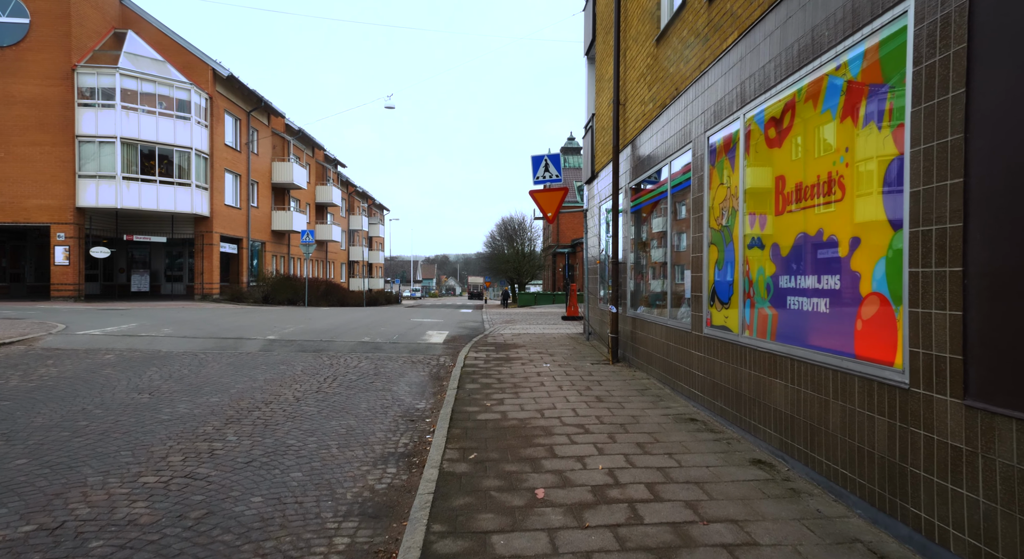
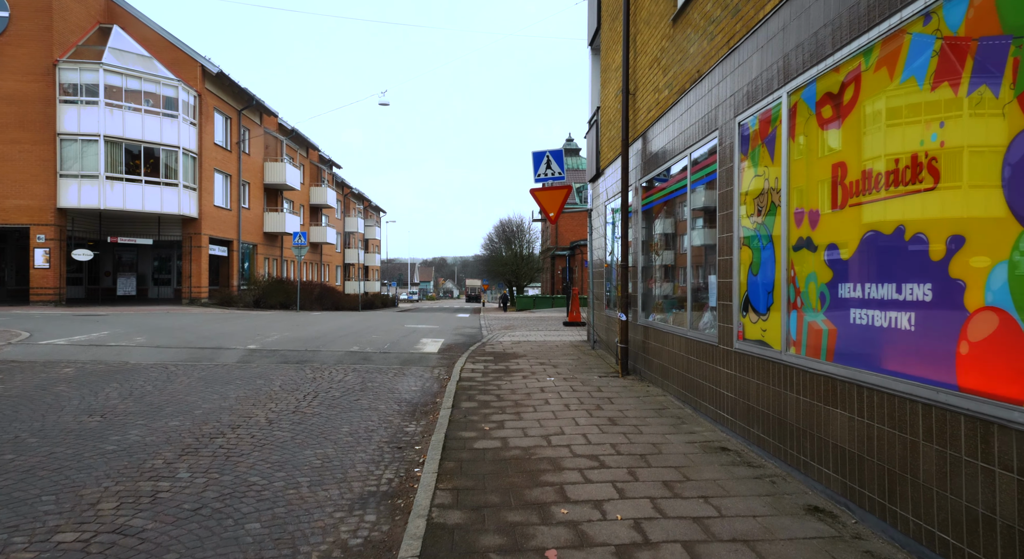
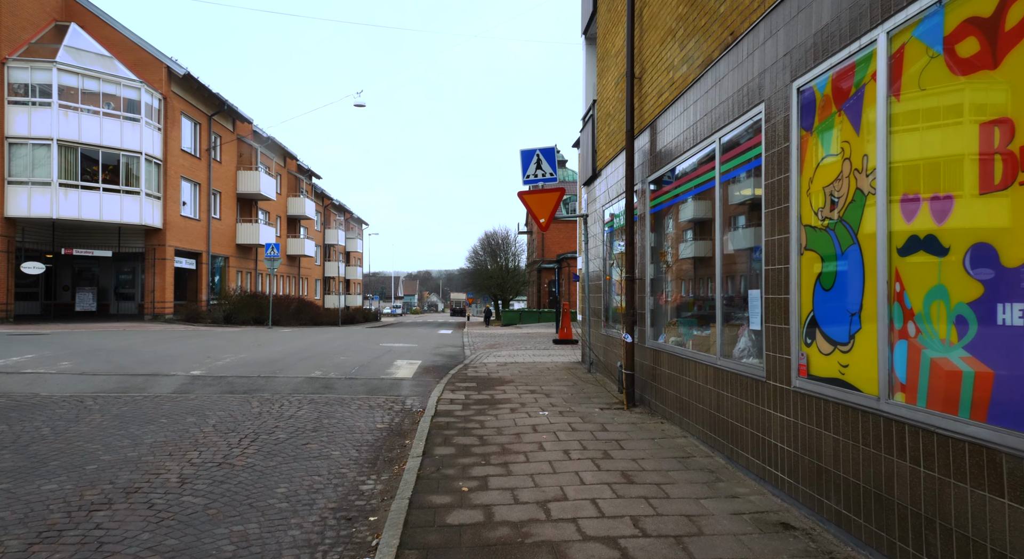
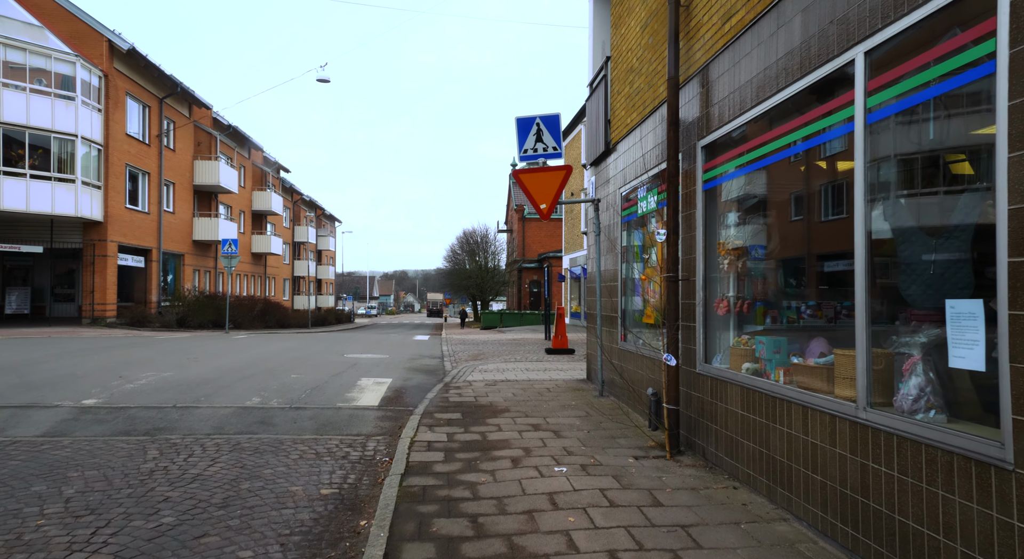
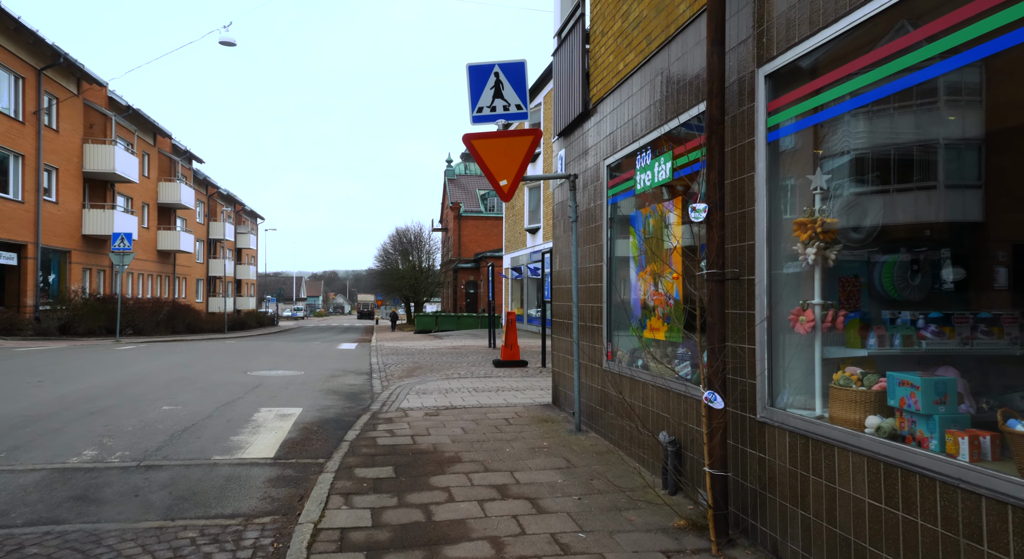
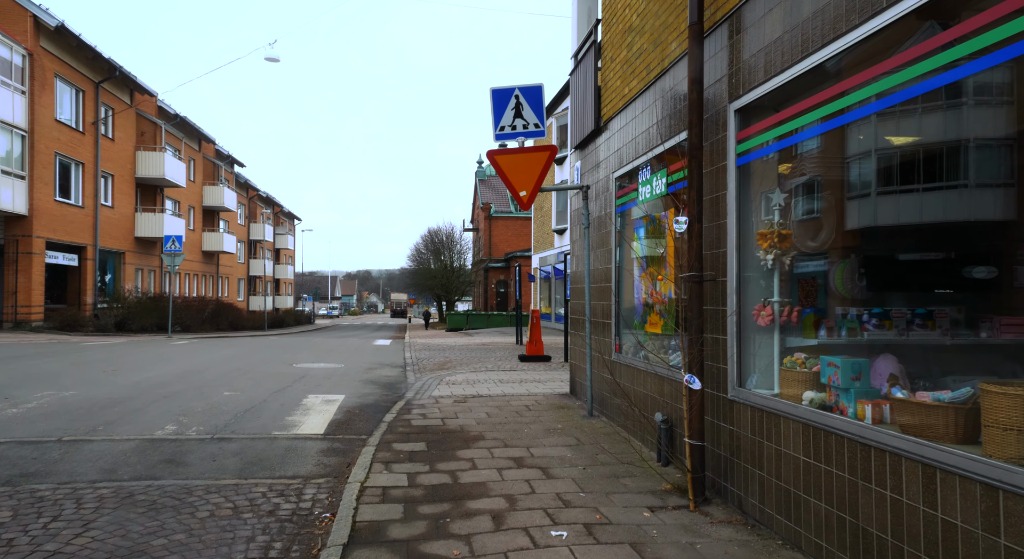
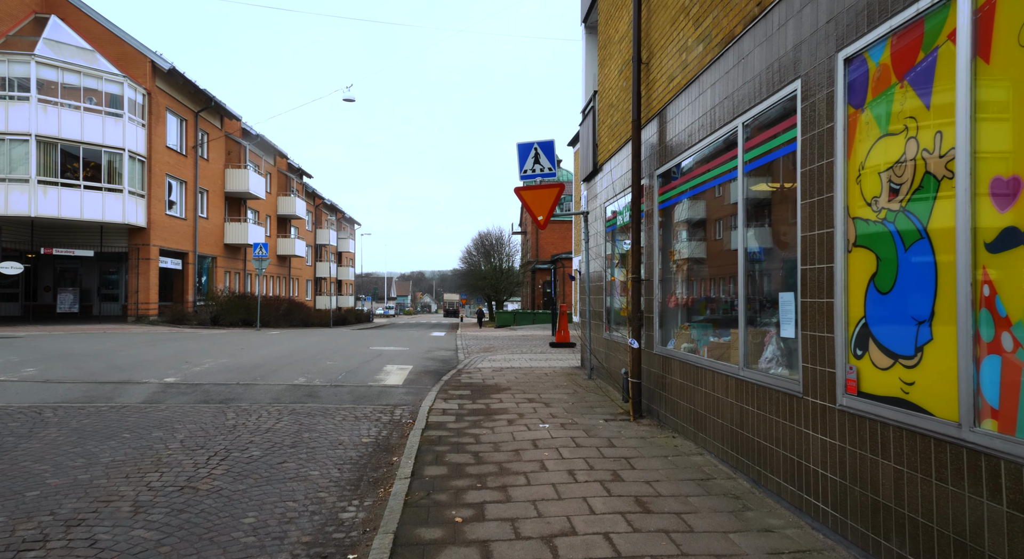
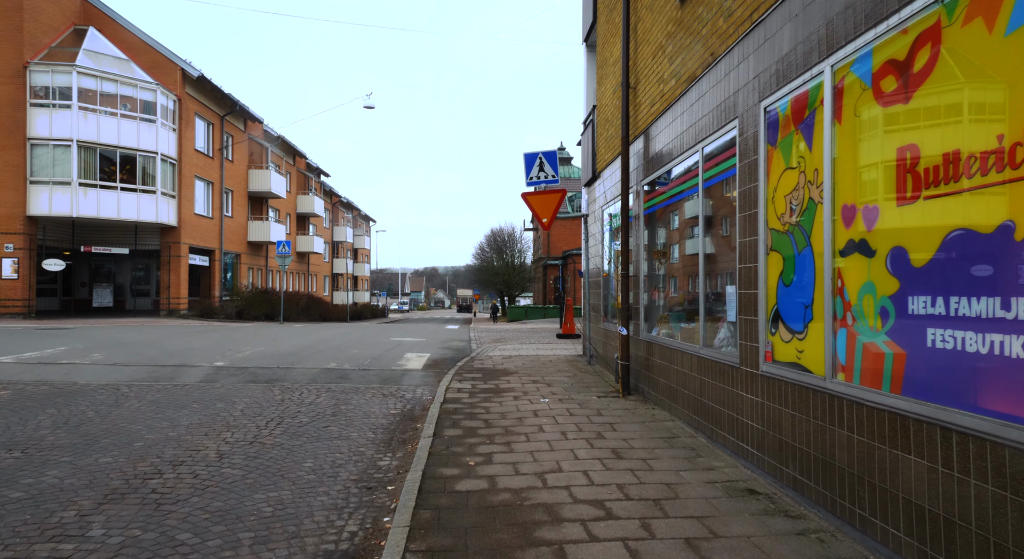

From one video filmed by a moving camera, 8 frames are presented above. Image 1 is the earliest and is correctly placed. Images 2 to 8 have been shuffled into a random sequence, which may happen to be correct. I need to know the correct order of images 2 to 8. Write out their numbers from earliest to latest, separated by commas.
2, 8, 3, 7, 4, 6, 5
